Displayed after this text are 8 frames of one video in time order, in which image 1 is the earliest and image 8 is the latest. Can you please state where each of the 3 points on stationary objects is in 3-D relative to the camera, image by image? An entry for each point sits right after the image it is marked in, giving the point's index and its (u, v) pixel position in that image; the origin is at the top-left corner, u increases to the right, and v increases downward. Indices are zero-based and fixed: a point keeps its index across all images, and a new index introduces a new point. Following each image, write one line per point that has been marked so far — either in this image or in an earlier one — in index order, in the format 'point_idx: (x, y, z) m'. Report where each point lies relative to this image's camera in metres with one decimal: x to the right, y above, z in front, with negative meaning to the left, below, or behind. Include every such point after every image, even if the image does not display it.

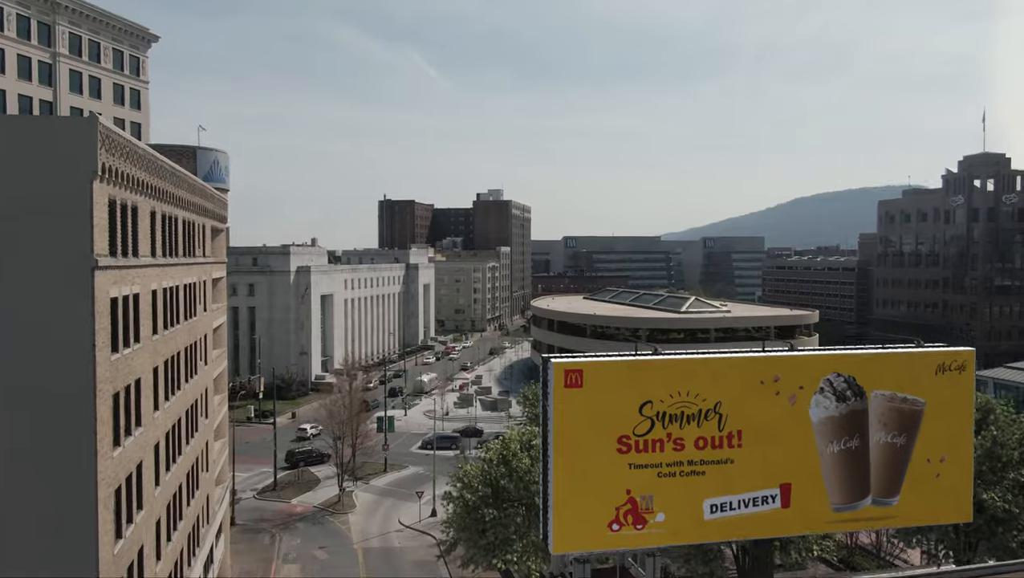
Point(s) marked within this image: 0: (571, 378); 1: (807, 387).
0: (+1.3, -2.0, +16.6) m
1: (+6.8, -2.3, +17.5) m
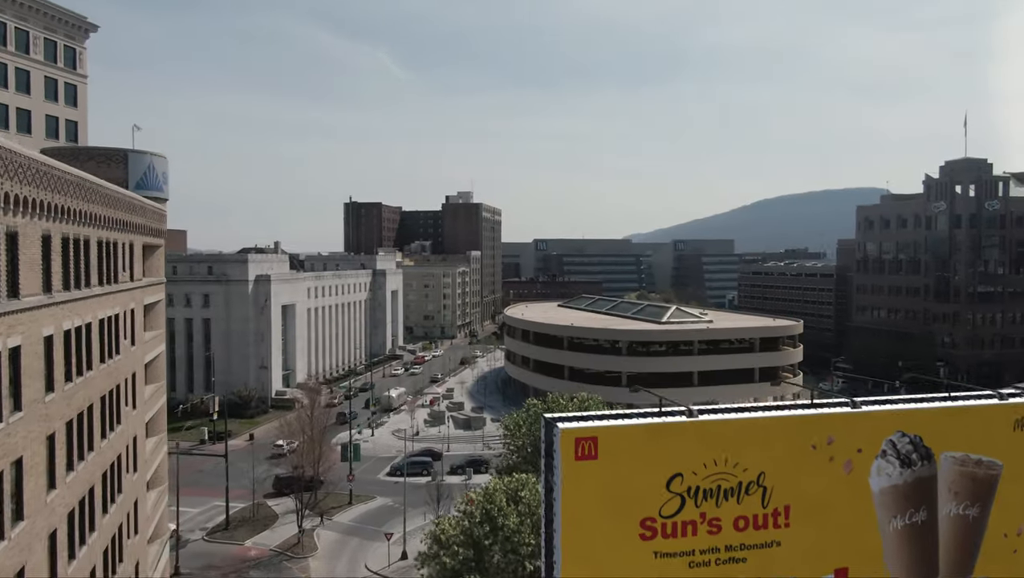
0: (+1.2, -2.8, +13.1) m
1: (+6.7, -3.1, +14.4) m
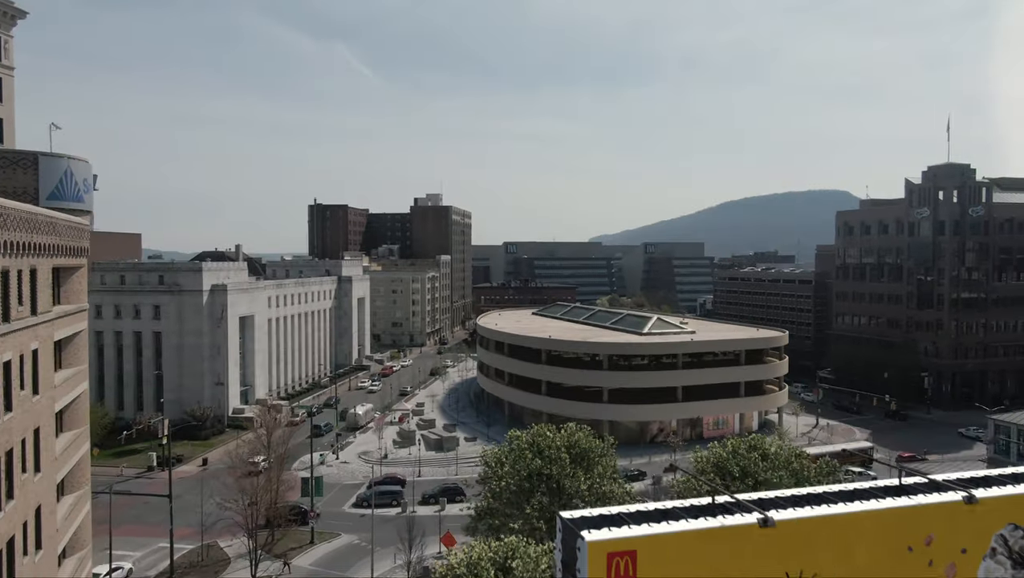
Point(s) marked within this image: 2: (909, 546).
0: (+1.3, -3.5, +9.7) m
1: (+6.8, -3.8, +11.1) m
2: (+5.9, -3.8, +11.2) m
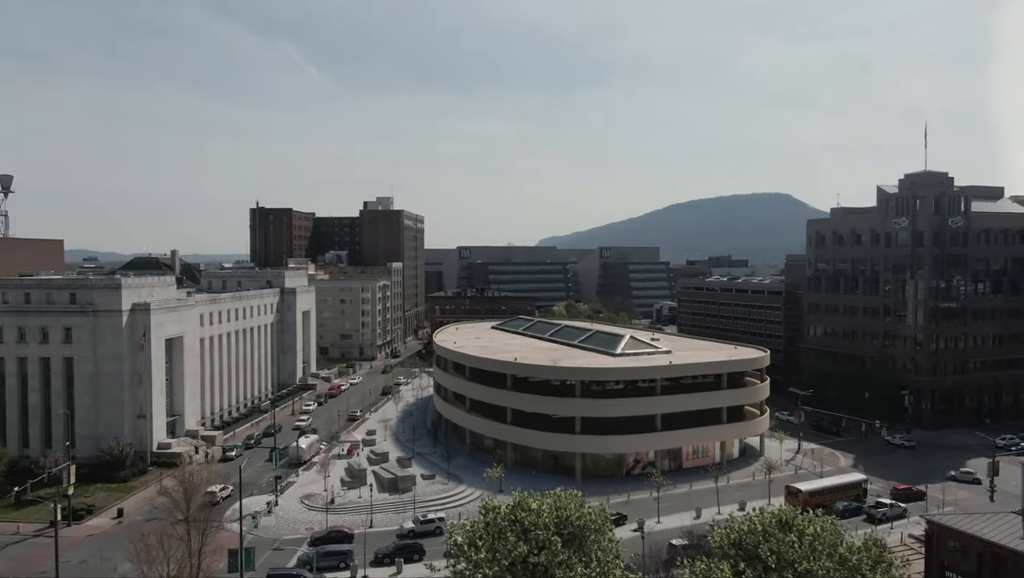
0: (+1.9, -4.8, +4.1) m
1: (+7.2, -5.1, +5.9) m
2: (+6.3, -5.1, +5.9) m
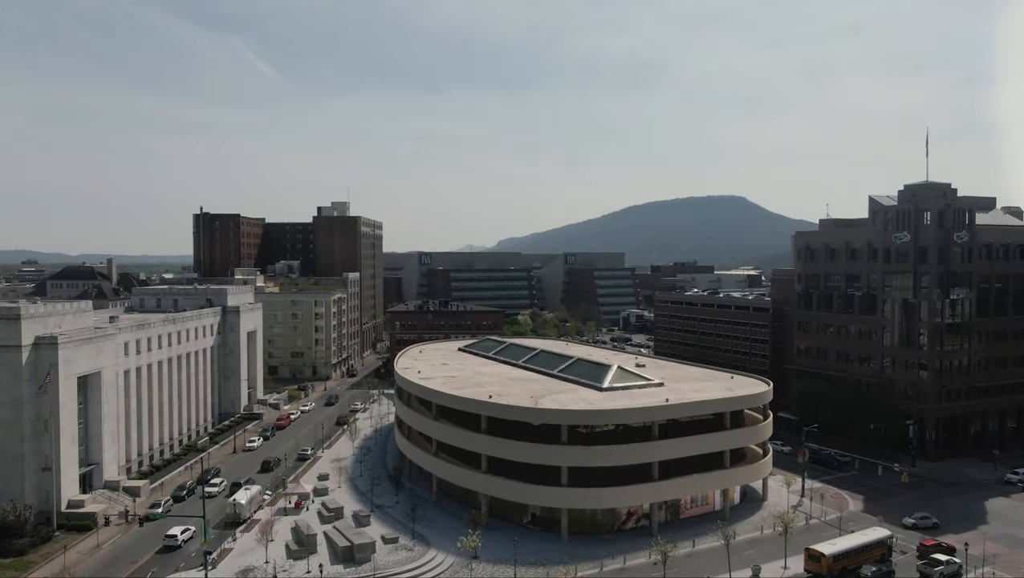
0: (+3.1, -6.5, -2.9) m
1: (+8.3, -6.8, -0.8) m
2: (+7.4, -6.8, -0.9) m
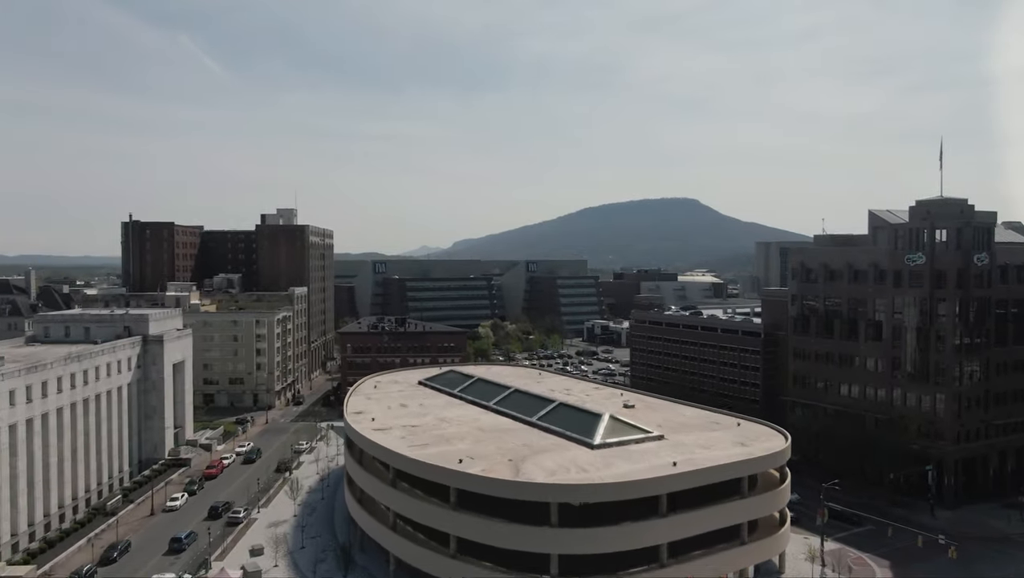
0: (+4.8, -8.7, -11.4) m
1: (+9.9, -8.9, -9.0) m
2: (+9.0, -8.9, -9.2) m
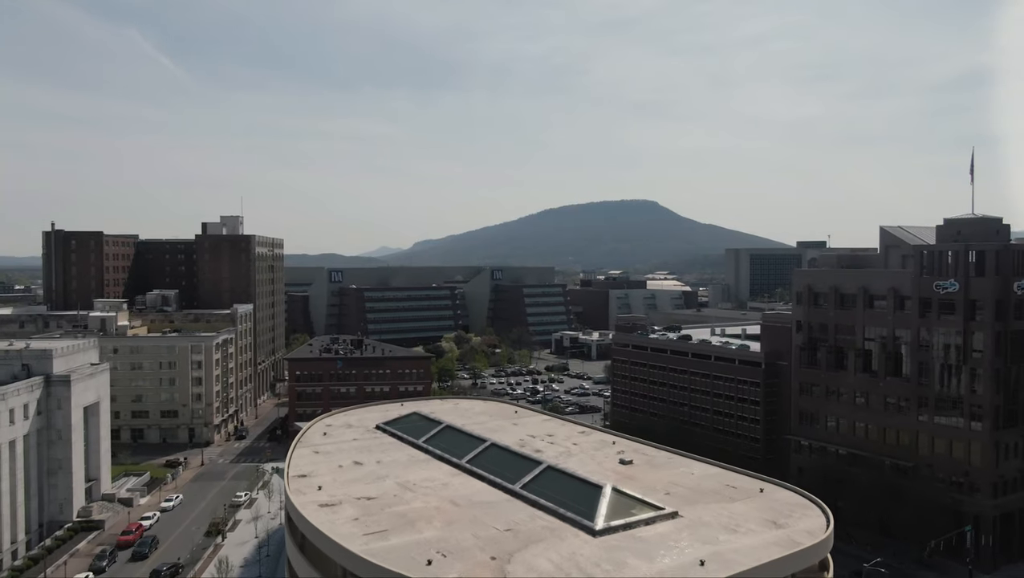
0: (+6.9, -10.8, -20.0) m
1: (+11.8, -11.0, -17.3) m
2: (+10.9, -11.0, -17.5) m
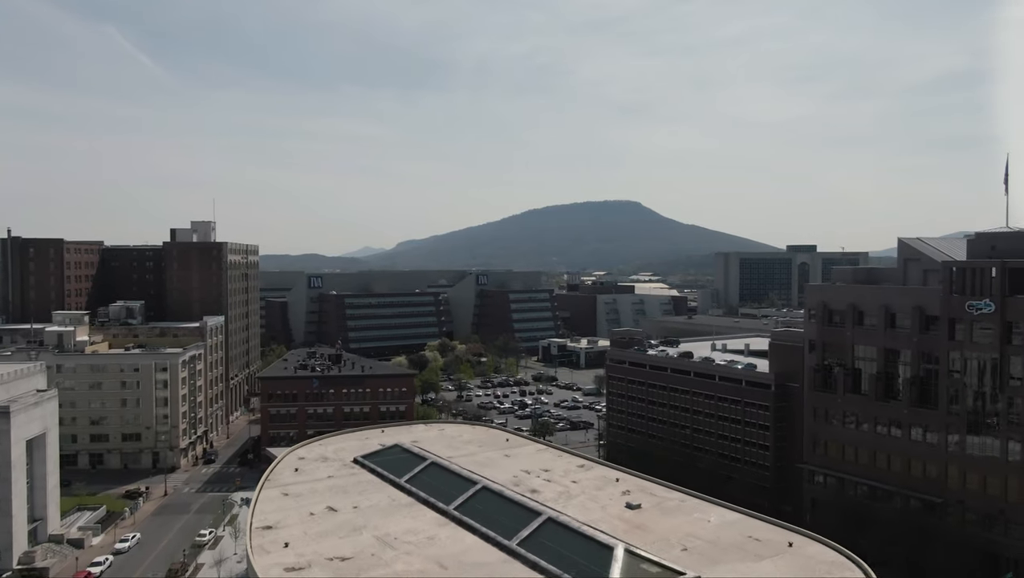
0: (+8.0, -12.1, -25.0) m
1: (+12.9, -12.3, -22.3) m
2: (+12.0, -12.3, -22.5) m
